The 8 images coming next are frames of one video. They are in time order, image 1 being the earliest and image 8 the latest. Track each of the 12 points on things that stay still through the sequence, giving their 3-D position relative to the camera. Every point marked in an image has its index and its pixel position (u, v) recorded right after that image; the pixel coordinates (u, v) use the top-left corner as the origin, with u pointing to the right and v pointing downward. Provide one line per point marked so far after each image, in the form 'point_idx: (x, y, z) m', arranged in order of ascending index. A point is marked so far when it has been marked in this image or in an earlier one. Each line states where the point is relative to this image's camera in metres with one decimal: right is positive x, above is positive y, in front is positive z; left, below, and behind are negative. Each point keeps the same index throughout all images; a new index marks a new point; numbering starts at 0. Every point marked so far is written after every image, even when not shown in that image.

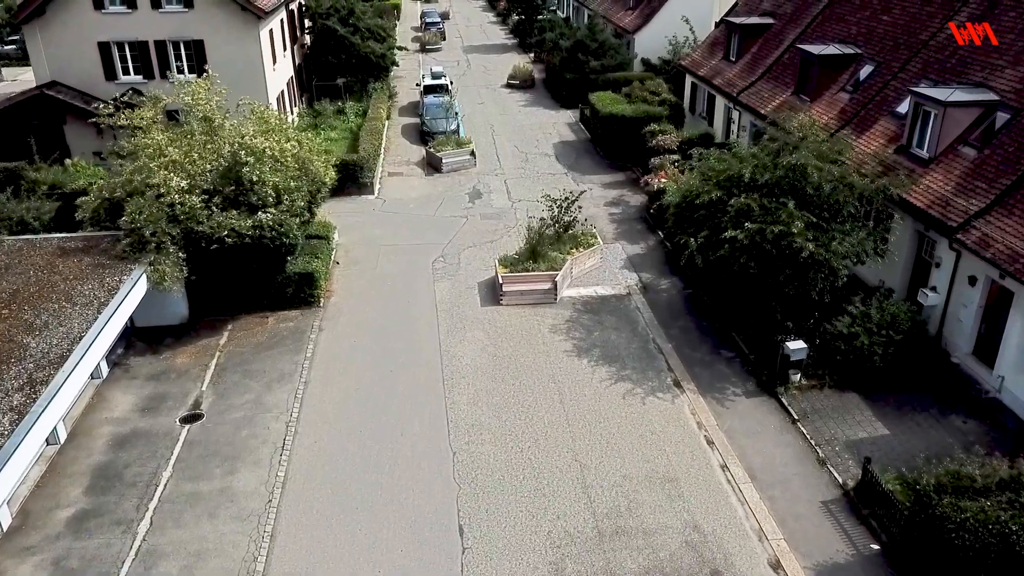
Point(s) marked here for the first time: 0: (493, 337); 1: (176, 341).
0: (-0.5, -1.2, +19.3) m
1: (-8.2, -1.3, +19.1) m
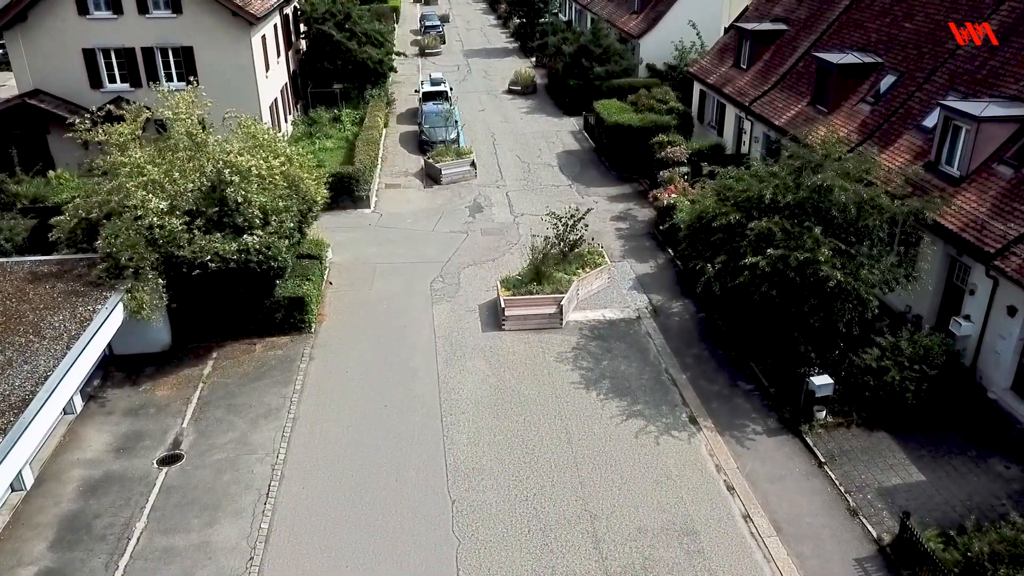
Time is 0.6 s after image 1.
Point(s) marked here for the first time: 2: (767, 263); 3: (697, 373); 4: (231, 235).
0: (-0.4, -1.8, +18.1) m
1: (-8.1, -1.9, +17.9) m
2: (+5.0, +0.5, +15.4) m
3: (+4.2, -1.9, +17.8) m
4: (-6.2, +1.1, +17.2) m
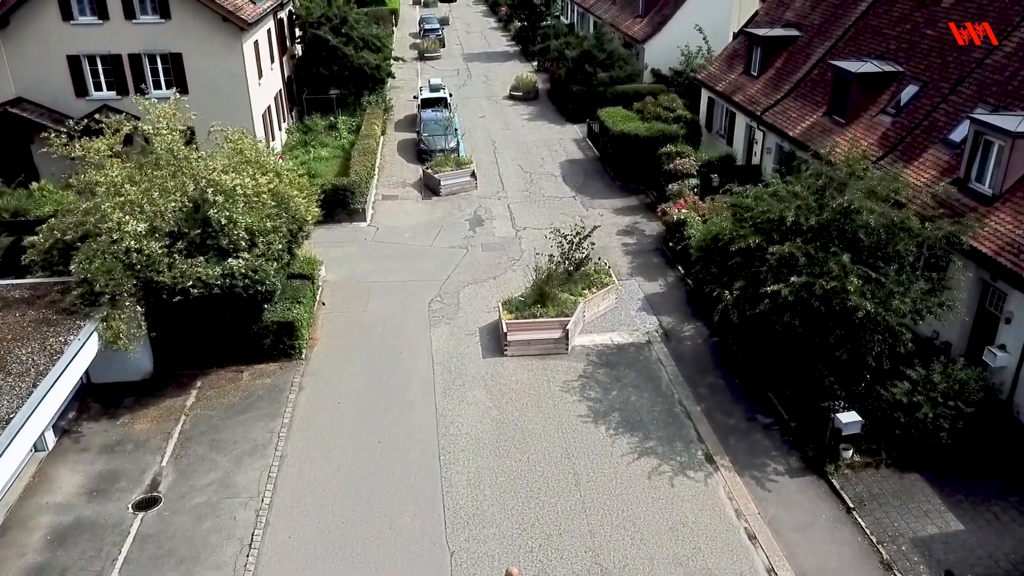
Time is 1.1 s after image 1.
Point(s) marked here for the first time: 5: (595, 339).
0: (-0.3, -2.4, +17.0) m
1: (-8.0, -2.5, +16.8) m
2: (+5.1, -0.1, +14.3) m
3: (+4.3, -2.5, +16.7) m
4: (-6.1, +0.6, +16.1) m
5: (+2.0, -1.3, +19.2) m
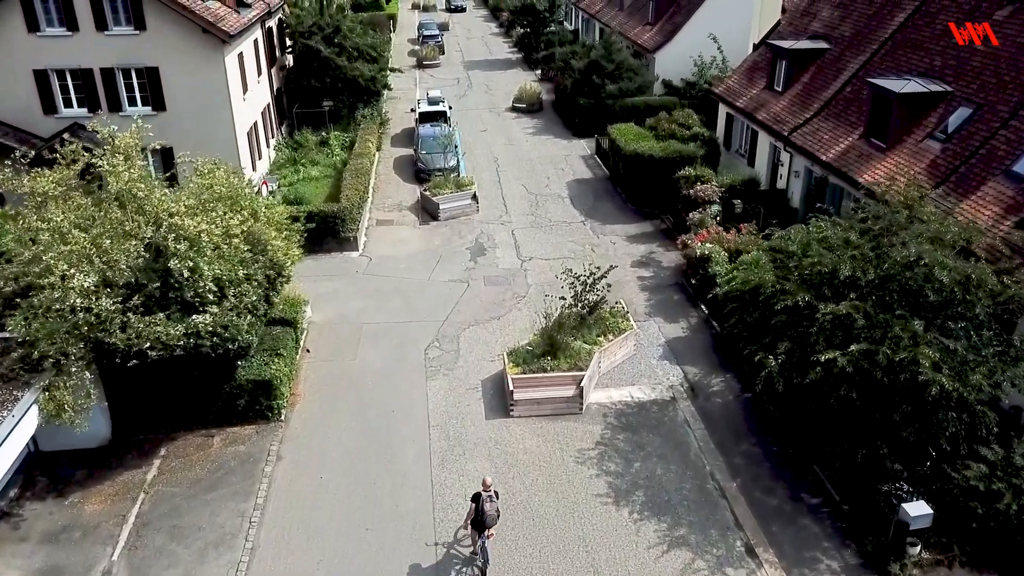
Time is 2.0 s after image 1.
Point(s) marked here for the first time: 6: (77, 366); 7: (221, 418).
0: (-0.2, -3.4, +14.8) m
1: (-7.9, -3.5, +14.7) m
2: (+5.2, -1.1, +12.2) m
3: (+4.4, -3.6, +14.5) m
4: (-5.9, -0.5, +13.9) m
5: (+2.2, -2.3, +17.1) m
6: (-7.3, -1.3, +13.2) m
7: (-5.8, -2.6, +15.8) m
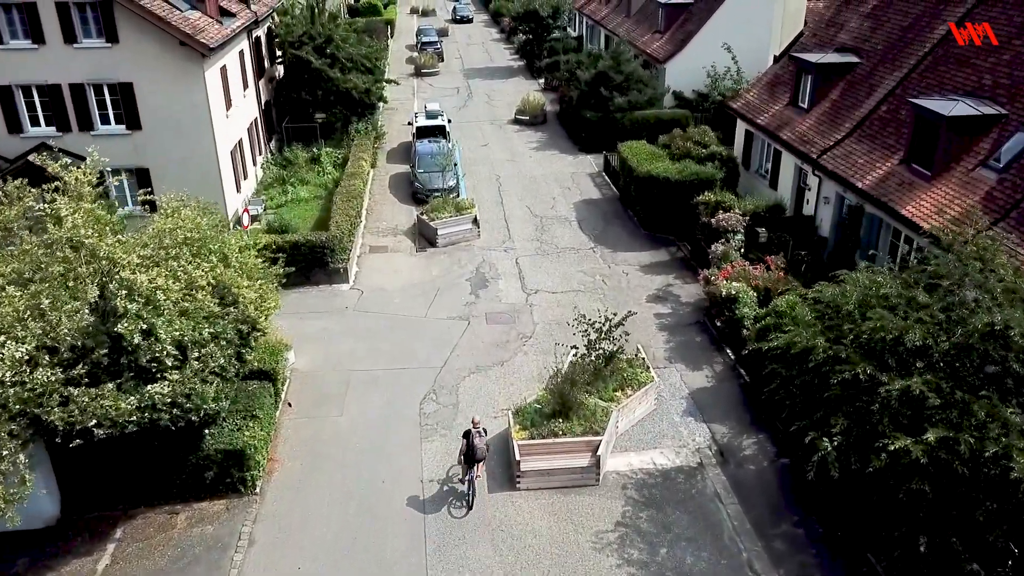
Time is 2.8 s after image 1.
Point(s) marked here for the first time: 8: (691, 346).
0: (-0.1, -4.4, +12.9) m
1: (-7.8, -4.5, +12.7) m
2: (+5.3, -2.1, +10.2) m
3: (+4.5, -4.6, +12.6) m
4: (-5.8, -1.5, +12.0) m
5: (+2.3, -3.3, +15.1) m
6: (-7.2, -2.3, +11.3) m
7: (-5.7, -3.6, +13.8) m
8: (+4.3, -1.4, +18.9) m
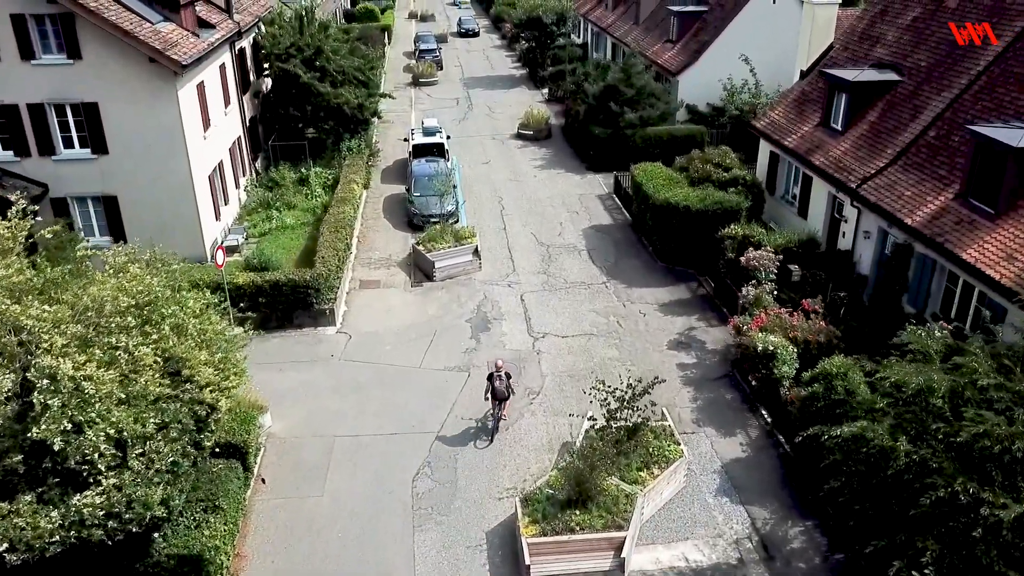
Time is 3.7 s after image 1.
0: (+0.1, -5.5, +10.7) m
1: (-7.6, -5.6, +10.5) m
2: (+5.5, -3.2, +8.0) m
3: (+4.7, -5.6, +10.3) m
4: (-5.7, -2.5, +9.8) m
5: (+2.4, -4.4, +12.9) m
6: (-7.1, -3.4, +9.1) m
7: (-5.6, -4.7, +11.6) m
8: (+4.5, -2.5, +16.7) m
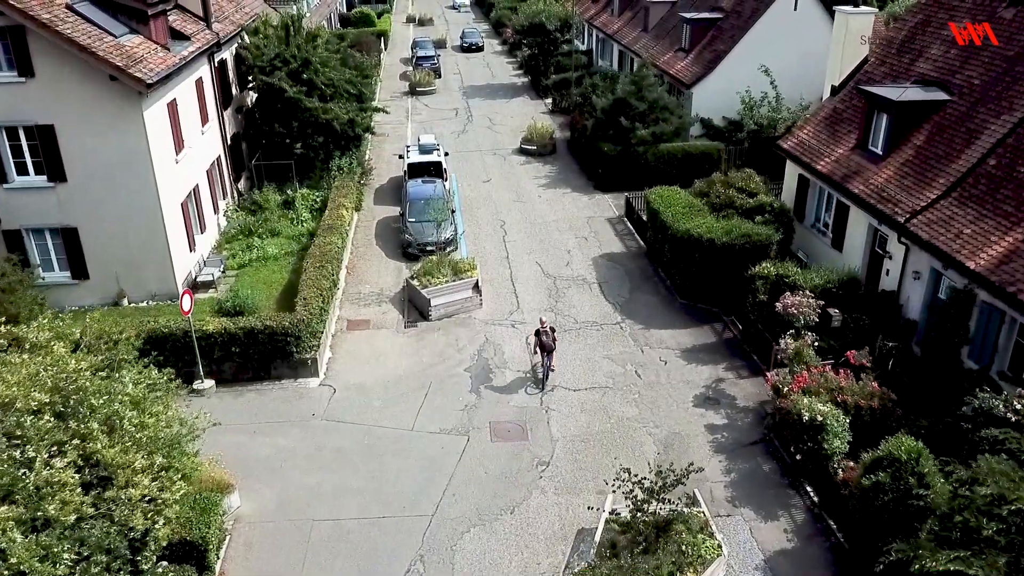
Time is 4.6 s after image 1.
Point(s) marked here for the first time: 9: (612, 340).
0: (+0.2, -6.5, +8.4) m
1: (-7.5, -6.6, +8.2) m
2: (+5.6, -4.2, +5.8) m
3: (+4.8, -6.7, +8.1) m
4: (-5.6, -3.6, +7.6) m
5: (+2.5, -5.5, +10.7) m
6: (-7.0, -4.4, +6.8) m
7: (-5.5, -5.7, +9.4) m
8: (+4.6, -3.5, +14.5) m
9: (+2.5, -1.3, +19.4) m
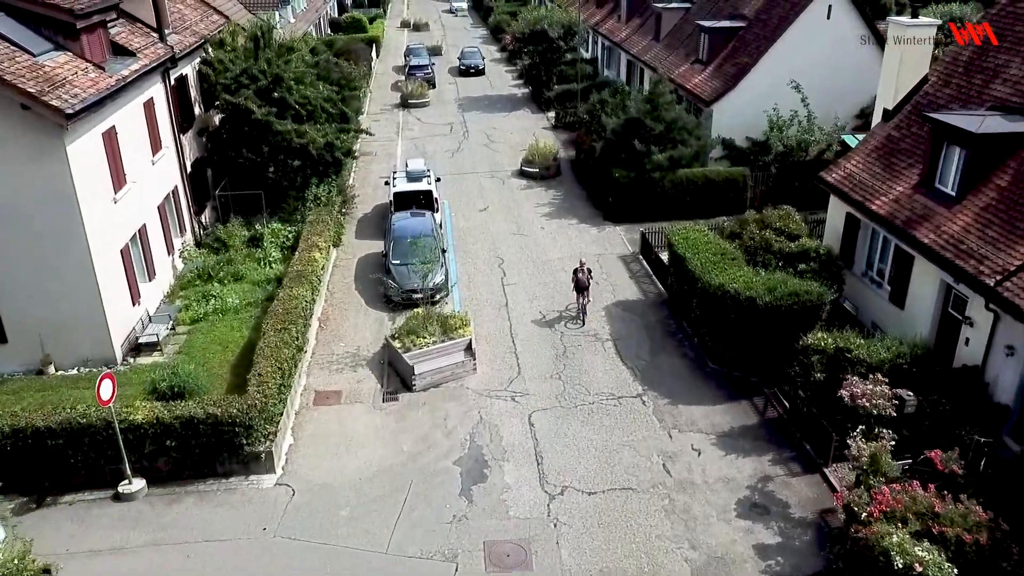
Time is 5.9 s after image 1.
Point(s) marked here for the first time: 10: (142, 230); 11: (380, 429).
0: (+0.2, -7.9, +5.1) m
1: (-7.5, -8.0, +4.9) m
2: (+5.6, -5.6, +2.5) m
3: (+4.8, -8.1, +4.8) m
4: (-5.6, -5.0, +4.3) m
5: (+2.6, -6.9, +7.4) m
6: (-7.0, -5.8, +3.5) m
7: (-5.5, -7.1, +6.1) m
8: (+4.6, -5.0, +11.2) m
9: (+2.5, -2.7, +16.1) m
10: (-9.2, +1.4, +19.3) m
11: (-2.6, -2.9, +15.9) m
